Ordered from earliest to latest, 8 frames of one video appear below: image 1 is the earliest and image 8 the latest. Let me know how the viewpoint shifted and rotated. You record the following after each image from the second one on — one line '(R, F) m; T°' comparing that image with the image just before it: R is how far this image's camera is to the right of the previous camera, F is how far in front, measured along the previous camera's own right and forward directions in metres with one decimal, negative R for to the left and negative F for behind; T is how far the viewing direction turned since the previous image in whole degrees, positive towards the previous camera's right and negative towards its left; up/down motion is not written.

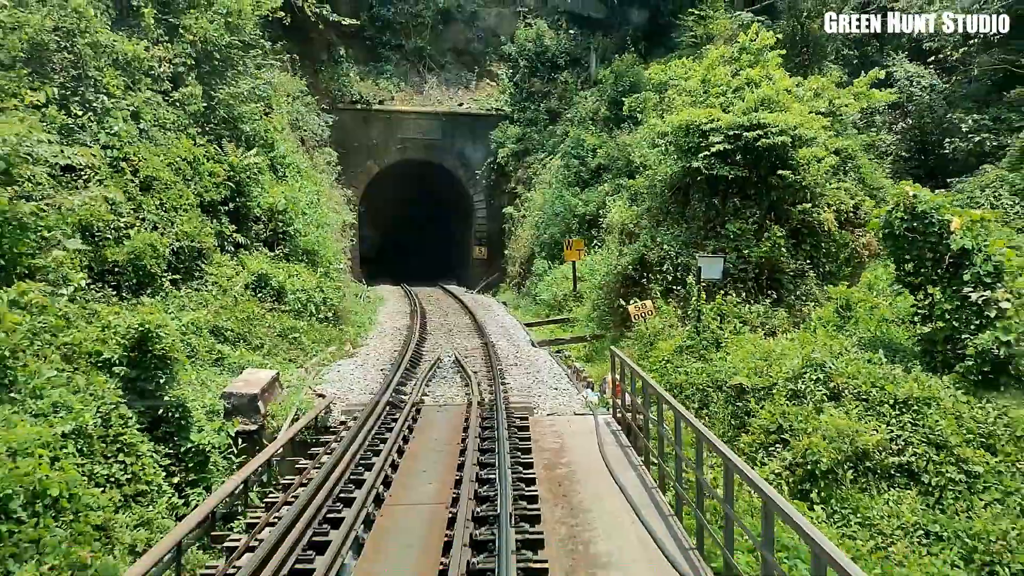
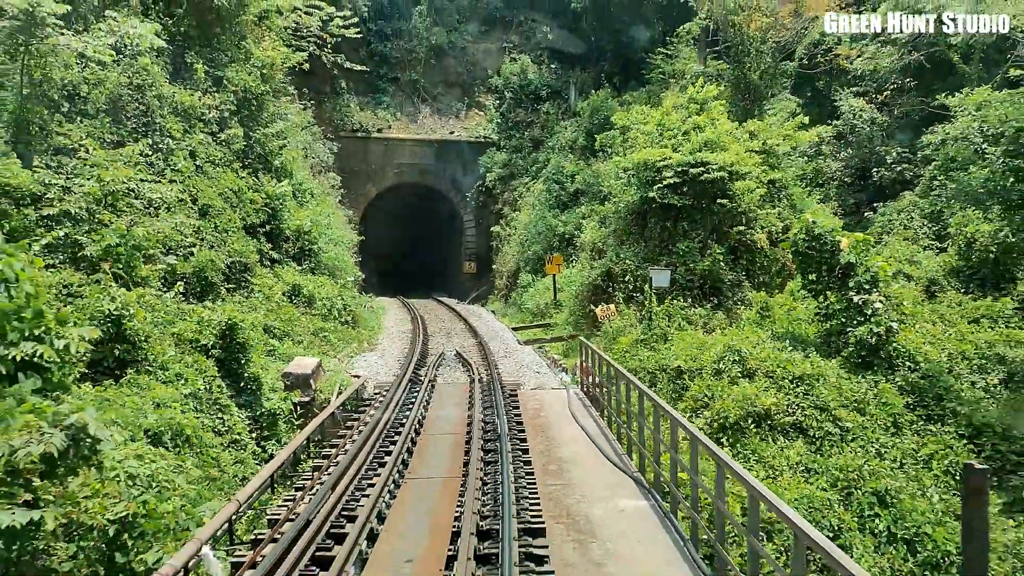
(-0.1, -1.9) m; +1°
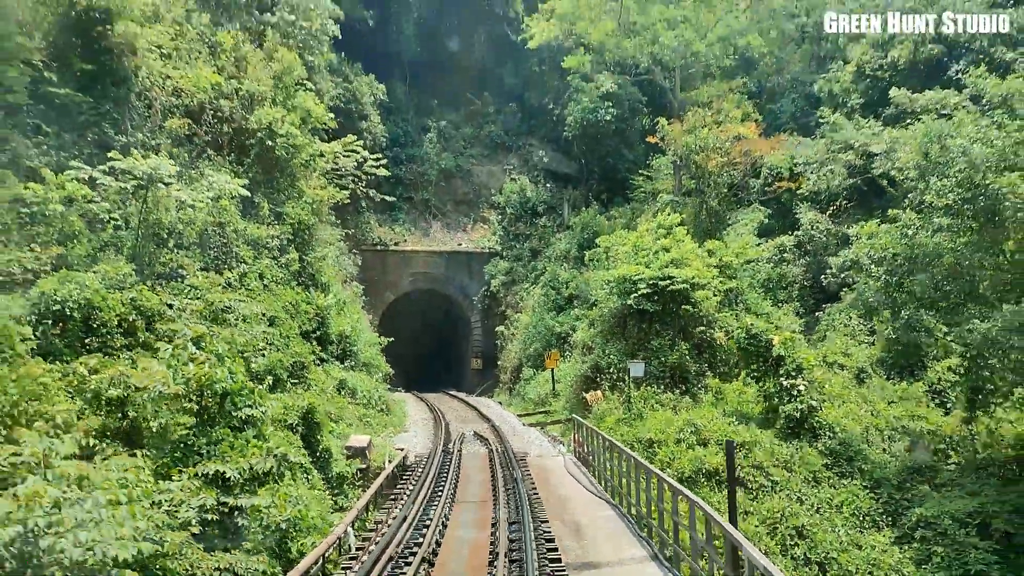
(-0.1, -2.5) m; 0°
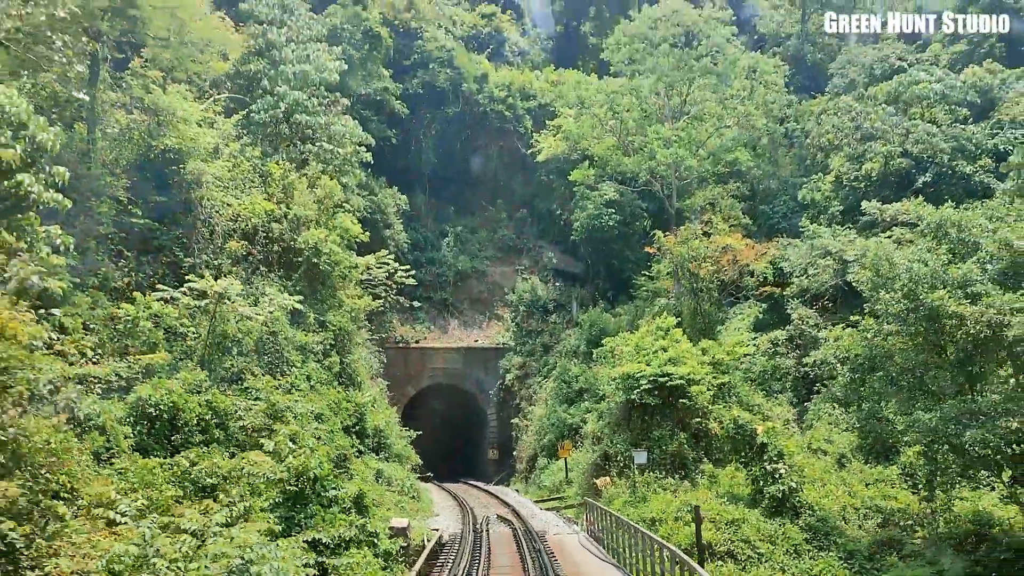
(-0.1, -1.8) m; -1°
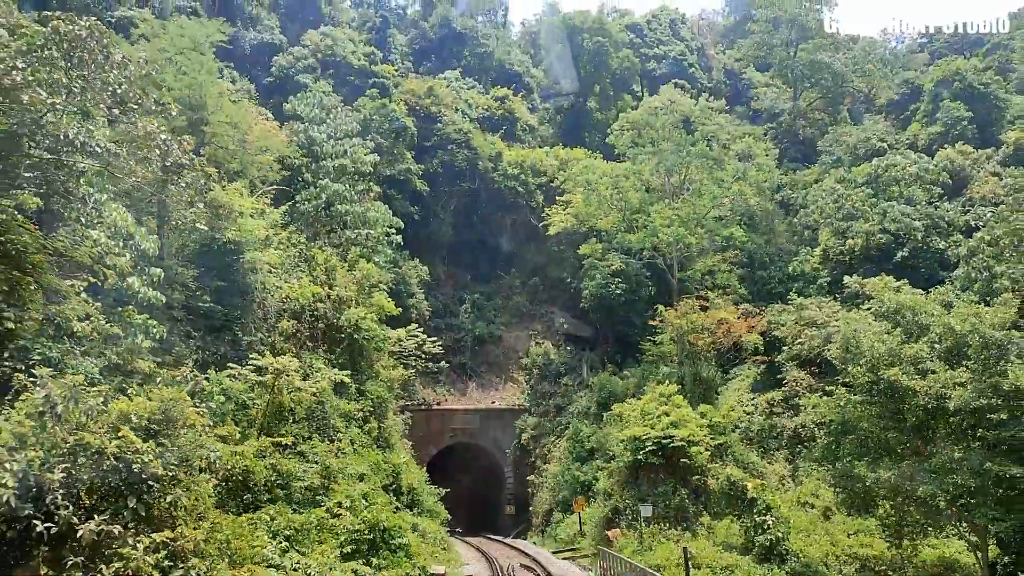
(-0.2, -2.0) m; 0°
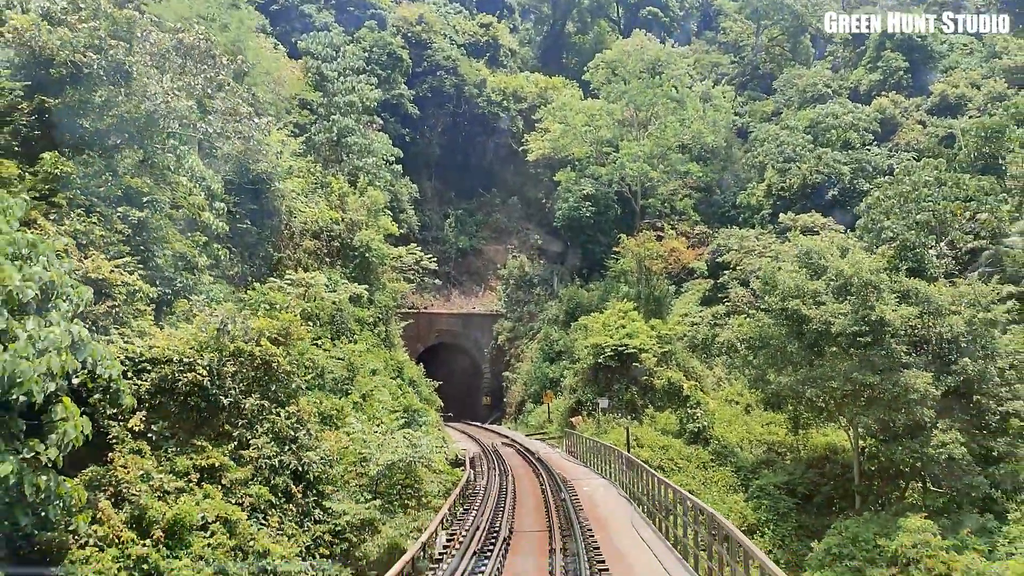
(-0.5, -3.4) m; +2°
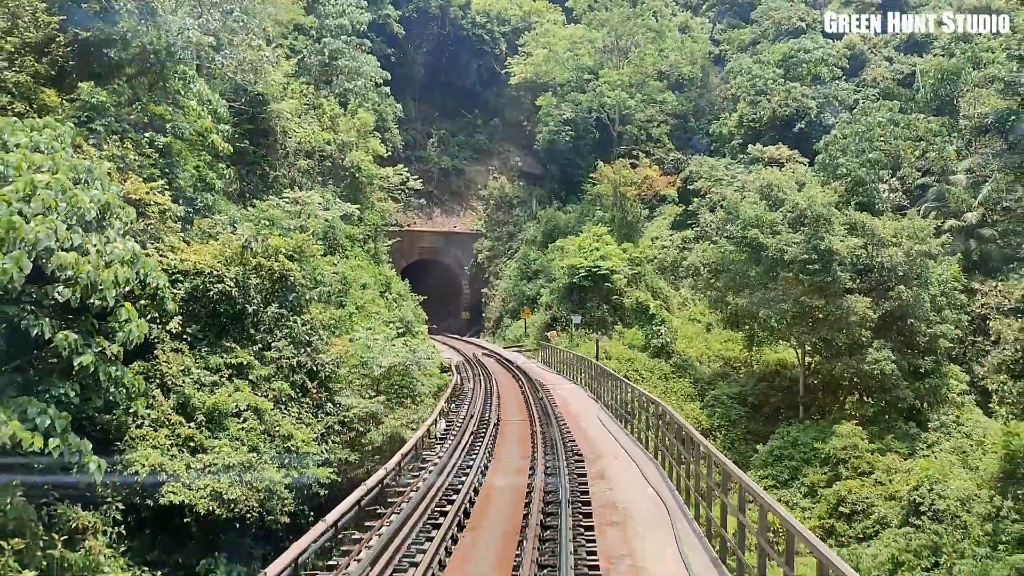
(-0.2, -1.4) m; +2°
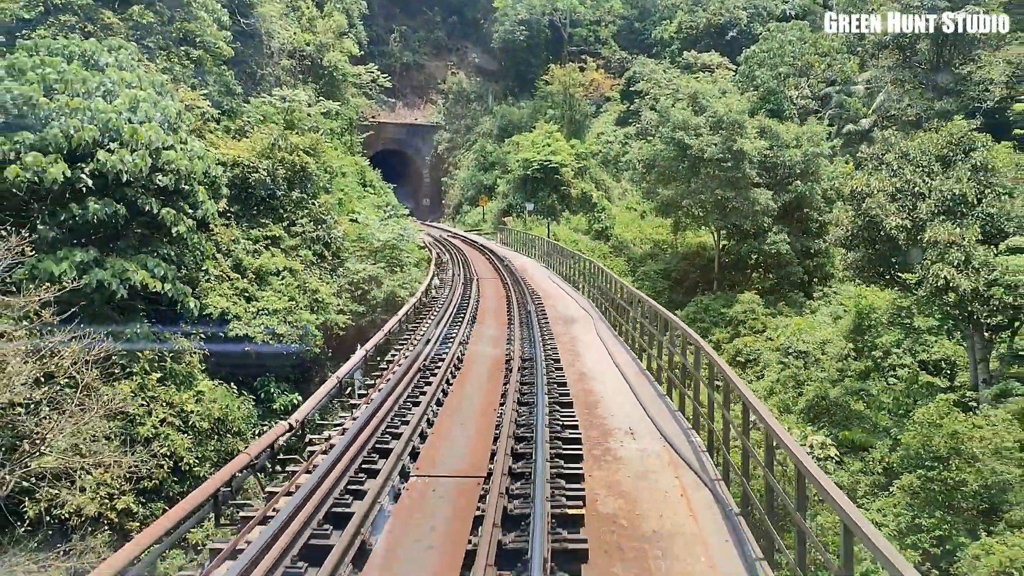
(-0.4, -3.3) m; +4°
